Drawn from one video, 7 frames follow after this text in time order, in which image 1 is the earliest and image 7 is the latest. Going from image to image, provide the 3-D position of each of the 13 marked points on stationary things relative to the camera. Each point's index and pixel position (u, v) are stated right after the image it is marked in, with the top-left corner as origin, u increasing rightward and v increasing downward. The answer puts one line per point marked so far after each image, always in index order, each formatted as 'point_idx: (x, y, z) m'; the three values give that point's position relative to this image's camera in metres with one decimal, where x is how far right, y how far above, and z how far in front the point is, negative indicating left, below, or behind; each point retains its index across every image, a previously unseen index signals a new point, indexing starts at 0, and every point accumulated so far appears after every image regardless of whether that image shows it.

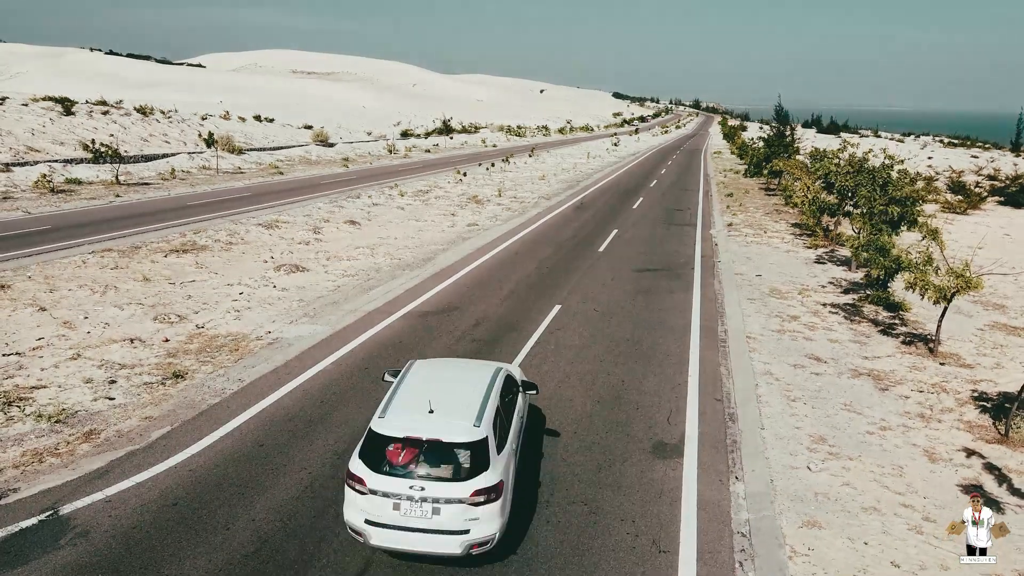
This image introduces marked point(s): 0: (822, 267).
0: (+5.4, +0.4, +14.0) m
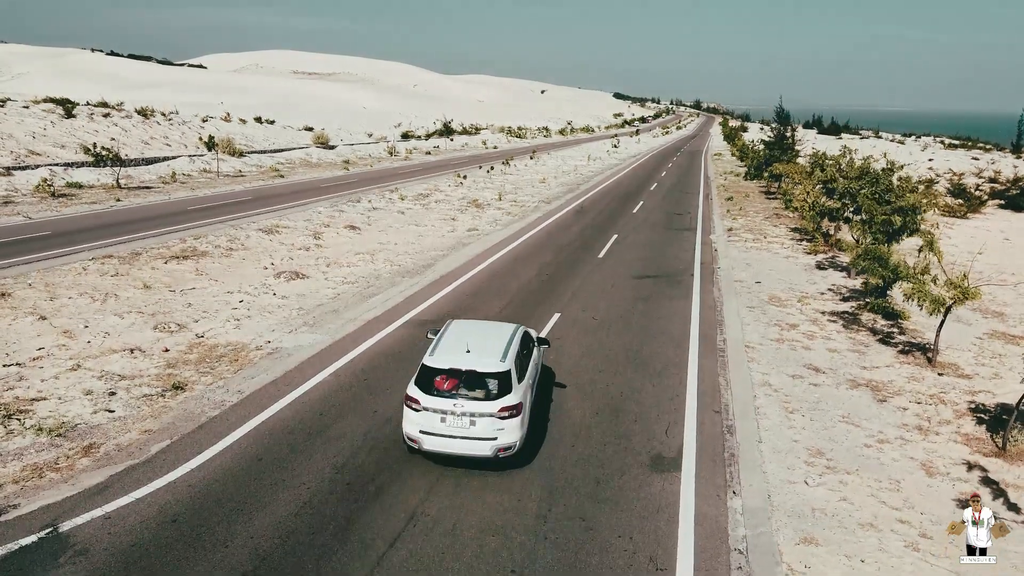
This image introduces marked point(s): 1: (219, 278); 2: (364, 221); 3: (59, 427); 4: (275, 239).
0: (+5.4, +0.3, +14.0) m
1: (-4.7, +0.2, +12.7) m
2: (-3.6, +1.6, +19.4) m
3: (-3.6, -1.1, +6.3) m
4: (-4.9, +1.0, +16.5) m
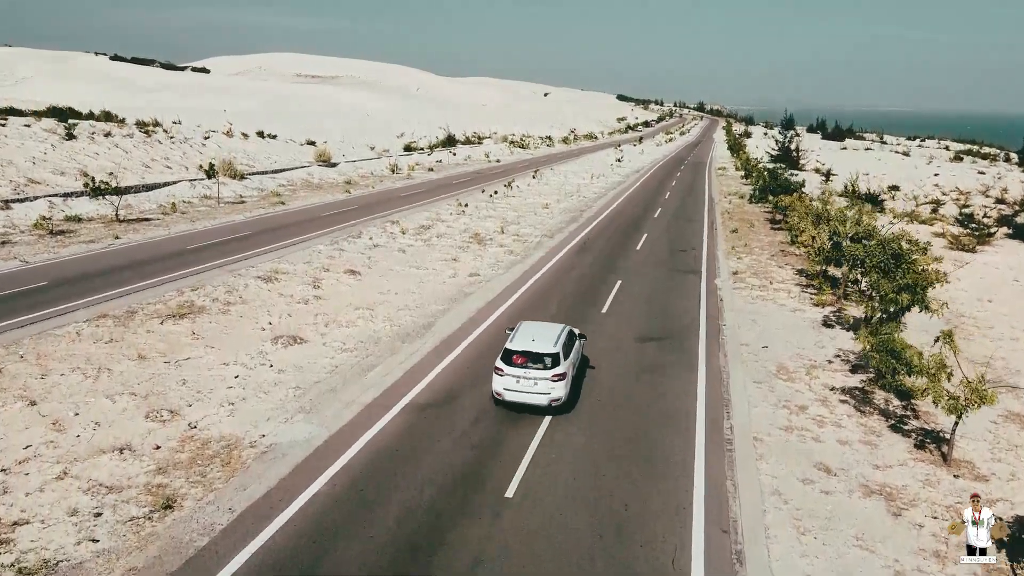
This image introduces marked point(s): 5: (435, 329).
0: (+5.5, -0.8, +13.7) m
1: (-4.7, -0.9, +12.5) m
2: (-3.6, +0.6, +19.2) m
3: (-3.6, -2.1, +6.1) m
4: (-4.9, 0.0, +16.3) m
5: (-1.3, -0.7, +13.5) m
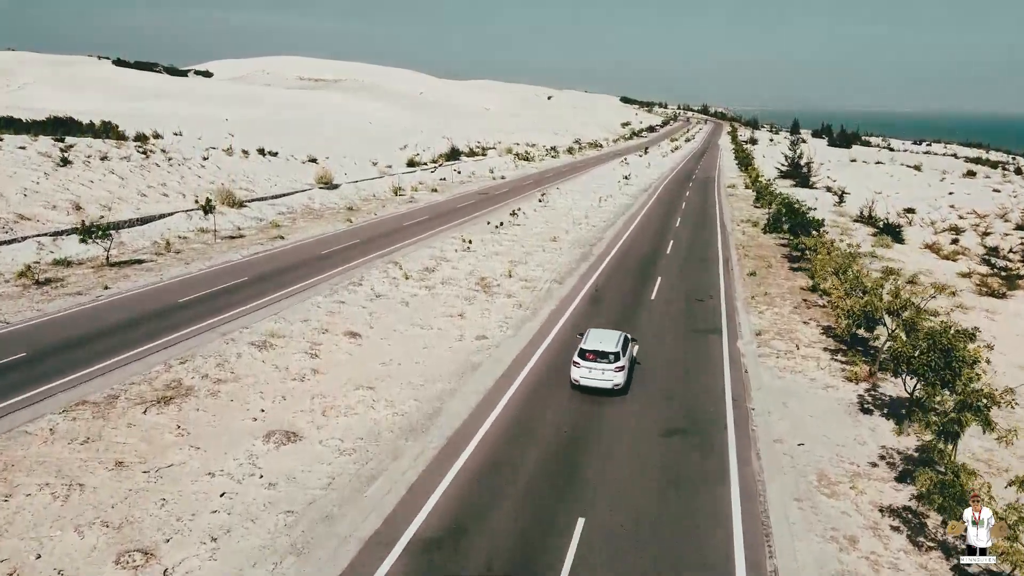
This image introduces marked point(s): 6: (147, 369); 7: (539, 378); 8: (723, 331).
0: (+5.7, -2.1, +12.6) m
1: (-4.5, -2.2, +11.4) m
2: (-3.3, -0.7, +18.1) m
3: (-3.4, -3.4, +5.0) m
4: (-4.7, -1.3, +15.3) m
5: (-1.1, -2.0, +12.4) m
6: (-6.5, -1.4, +14.1) m
7: (+0.5, -1.6, +14.4) m
8: (+4.8, -1.0, +18.0) m
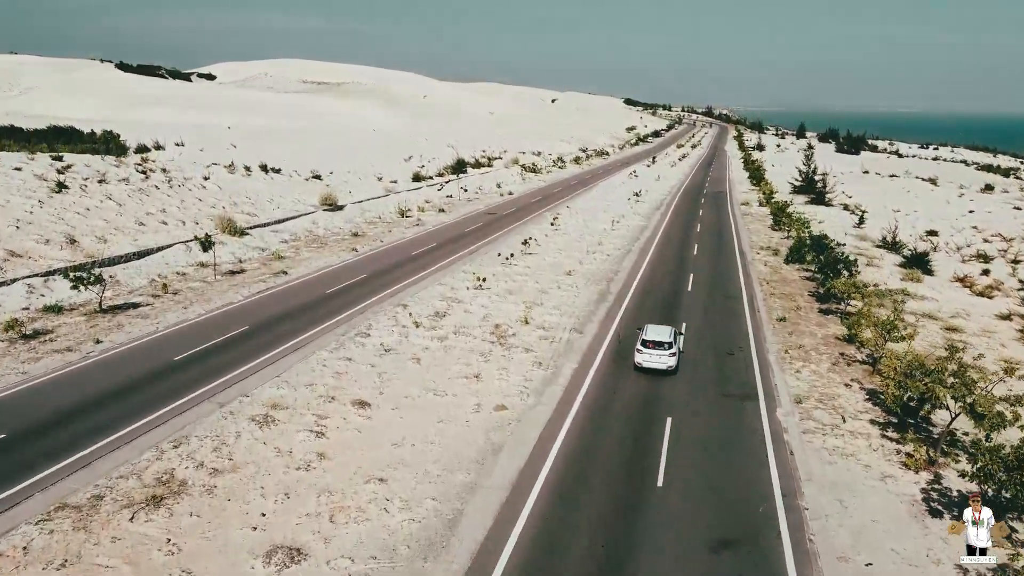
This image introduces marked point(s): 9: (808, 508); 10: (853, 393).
0: (+6.1, -3.4, +11.3) m
1: (-4.1, -3.5, +10.2) m
2: (-2.9, -2.0, +16.9) m
3: (-3.1, -4.7, +3.8) m
4: (-4.3, -2.6, +14.0) m
5: (-0.7, -3.3, +11.1) m
6: (-6.0, -2.7, +12.8) m
7: (+0.9, -2.9, +13.1) m
8: (+5.2, -2.3, +16.7) m
9: (+4.4, -3.3, +11.9) m
10: (+7.3, -2.2, +16.9) m
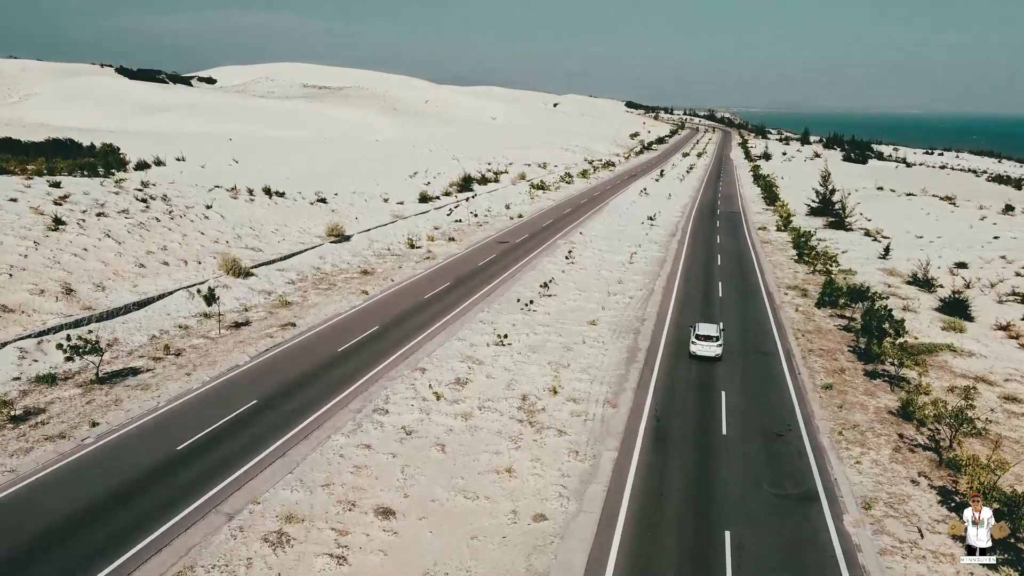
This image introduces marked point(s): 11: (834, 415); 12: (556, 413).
0: (+6.8, -5.1, +9.8) m
1: (-3.4, -5.2, +8.6) m
2: (-2.2, -3.7, +15.3) m
3: (-2.4, -6.4, +2.2) m
4: (-3.6, -4.3, +12.4) m
5: (0.0, -5.0, +9.6) m
6: (-5.3, -4.4, +11.3) m
7: (+1.6, -4.6, +11.6) m
8: (+5.9, -4.0, +15.2) m
9: (+5.1, -5.0, +10.4) m
10: (+8.0, -4.0, +15.3) m
11: (+7.9, -3.1, +19.5) m
12: (+1.1, -2.9, +19.3) m
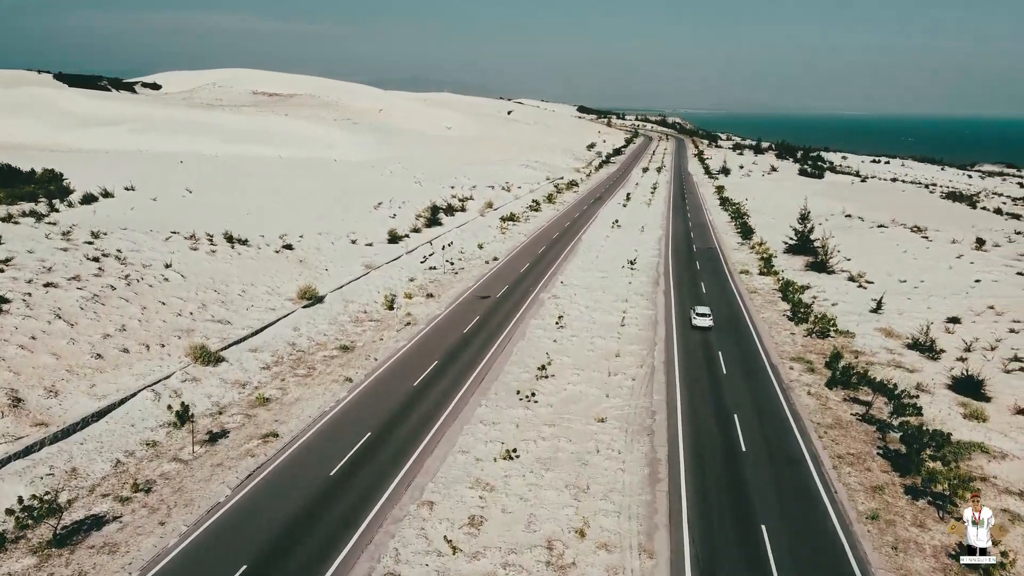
0: (+7.9, -8.1, +8.0) m
1: (-2.1, -8.2, +6.3) m
2: (-1.4, -6.8, +13.0) m
3: (-0.7, -9.4, -0.1) m
4: (-2.5, -7.4, +10.1) m
5: (+1.2, -8.0, +7.4) m
6: (-4.2, -7.5, +8.8) m
7: (+2.7, -7.6, +9.5) m
8: (+6.8, -7.0, +13.3) m
9: (+6.2, -8.0, +8.5) m
10: (+8.8, -6.9, +13.6) m
11: (+8.5, -6.0, +17.8) m
12: (+1.7, -6.0, +17.2) m
